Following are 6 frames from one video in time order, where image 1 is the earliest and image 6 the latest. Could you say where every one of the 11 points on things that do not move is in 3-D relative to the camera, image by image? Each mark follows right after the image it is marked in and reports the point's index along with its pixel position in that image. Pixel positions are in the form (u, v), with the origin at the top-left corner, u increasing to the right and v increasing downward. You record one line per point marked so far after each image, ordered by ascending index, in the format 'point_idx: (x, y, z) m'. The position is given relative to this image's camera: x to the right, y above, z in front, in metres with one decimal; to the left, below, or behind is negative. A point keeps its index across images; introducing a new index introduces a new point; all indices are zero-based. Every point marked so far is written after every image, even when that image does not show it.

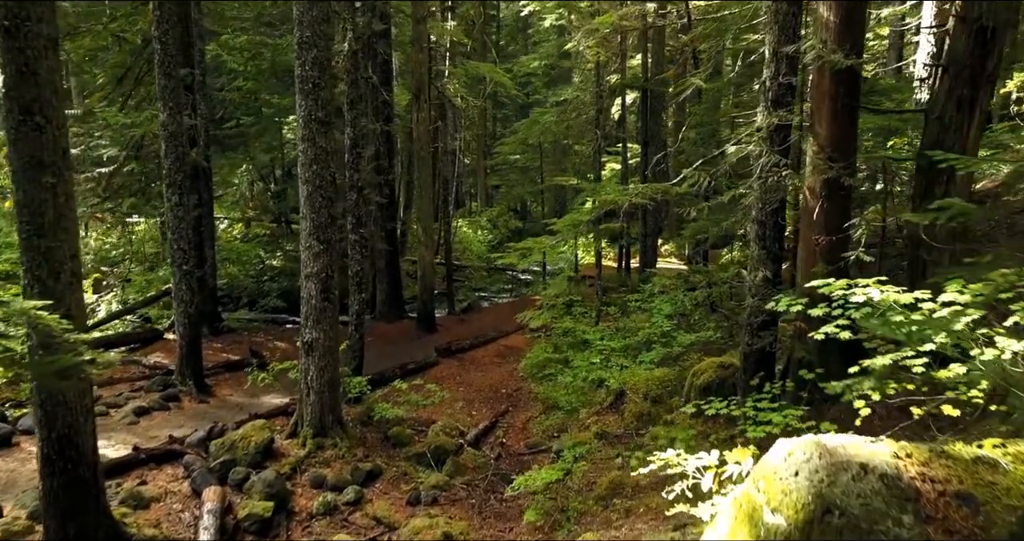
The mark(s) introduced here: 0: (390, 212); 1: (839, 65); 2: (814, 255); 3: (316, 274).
0: (-3.3, +1.6, +16.3) m
1: (+3.3, +2.1, +6.1) m
2: (+3.3, +0.2, +6.7) m
3: (-2.8, -0.1, +8.7) m
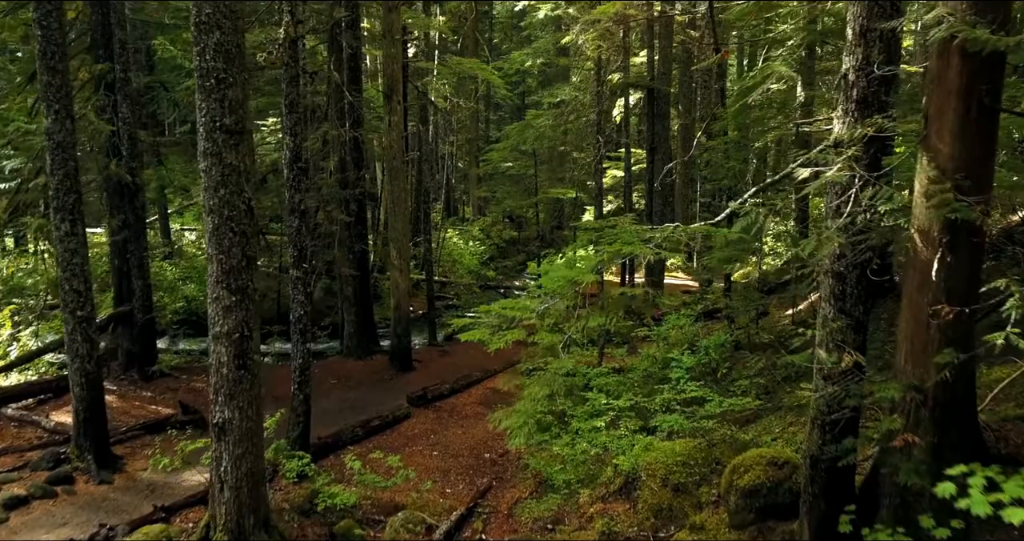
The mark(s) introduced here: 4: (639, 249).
0: (-3.5, +0.9, +14.1) m
1: (+3.1, +1.5, +4.0) m
2: (+3.1, -0.5, +4.5) m
3: (-3.0, -0.7, +6.5) m
4: (+1.3, +0.2, +6.2) m
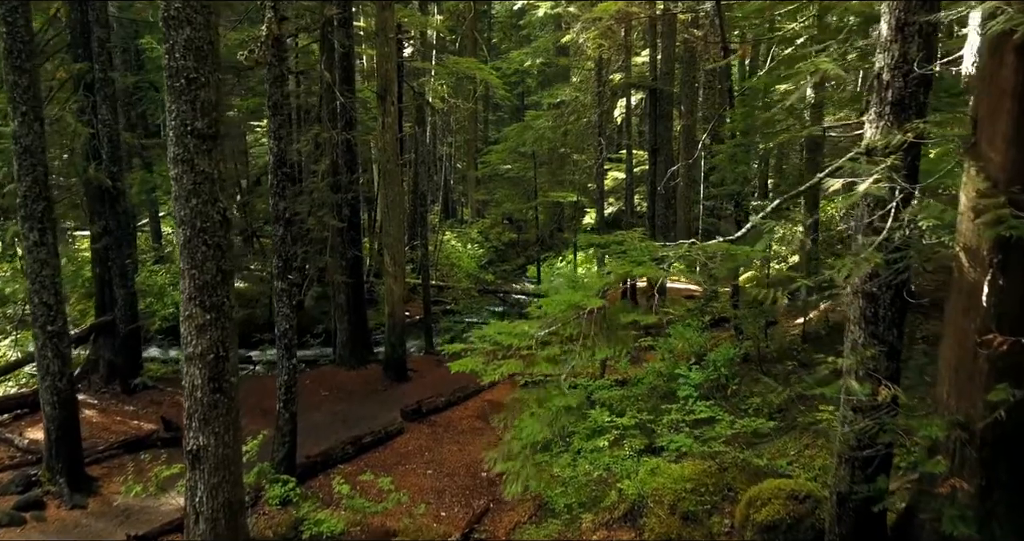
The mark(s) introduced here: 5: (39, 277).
0: (-3.5, +0.8, +13.6) m
1: (+3.0, +1.3, +3.5) m
2: (+3.1, -0.6, +4.0) m
3: (-3.1, -0.8, +6.0) m
4: (+1.3, +0.1, +5.7) m
5: (-6.0, -0.1, +7.7) m
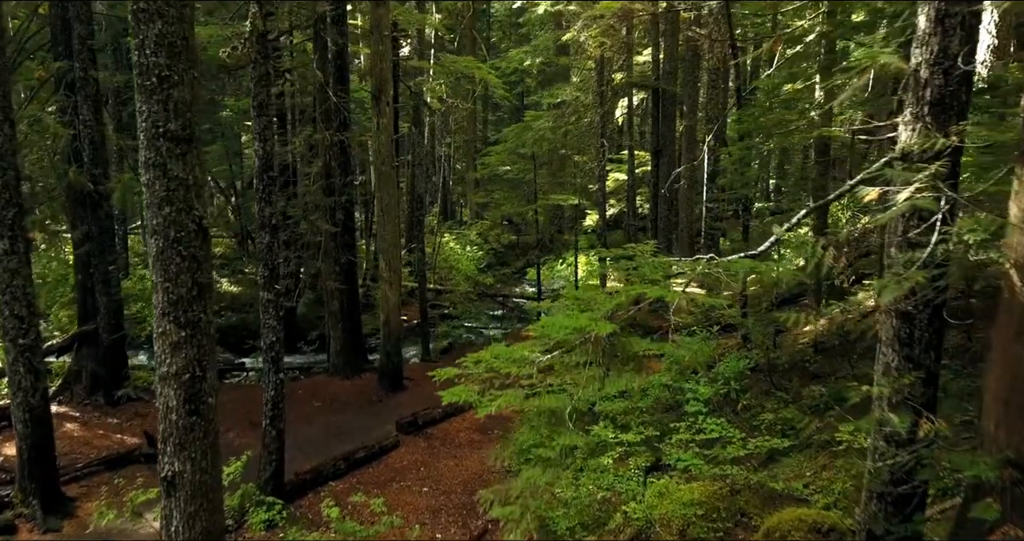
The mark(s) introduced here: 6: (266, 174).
0: (-3.6, +0.6, +13.1) m
1: (+3.0, +1.2, +3.0) m
2: (+3.0, -0.7, +3.6) m
3: (-3.1, -1.0, +5.6) m
4: (+1.3, 0.0, +5.3) m
5: (-6.0, -0.2, +7.3) m
6: (-3.2, +1.3, +7.9) m
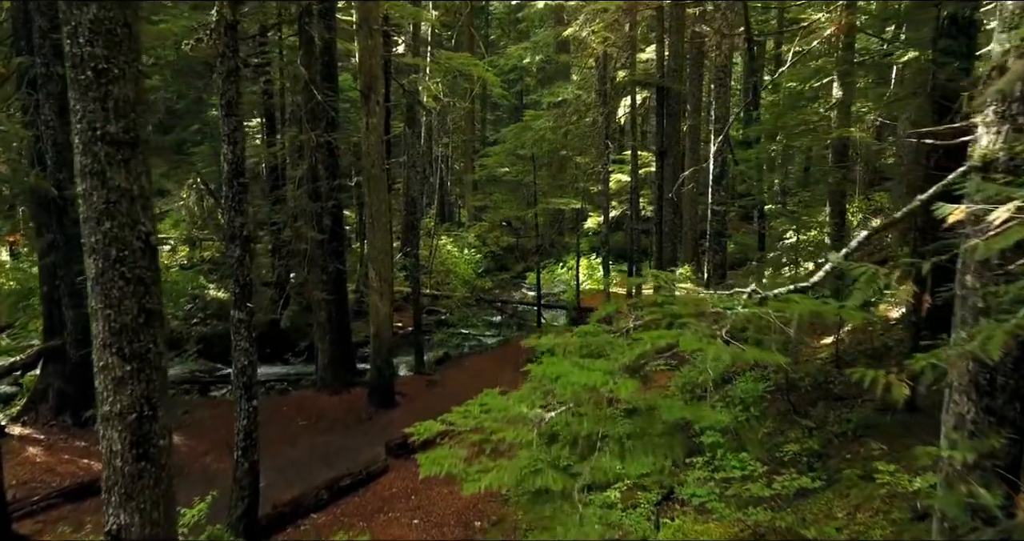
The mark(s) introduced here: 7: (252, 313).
0: (-3.6, +0.5, +12.4) m
1: (+3.0, +1.0, +2.3) m
2: (+3.0, -0.9, +2.8) m
3: (-3.1, -1.1, +4.8) m
4: (+1.2, -0.2, +4.6) m
5: (-6.0, -0.4, +6.5) m
6: (-3.2, +1.1, +7.1) m
7: (-3.1, -0.5, +7.2) m
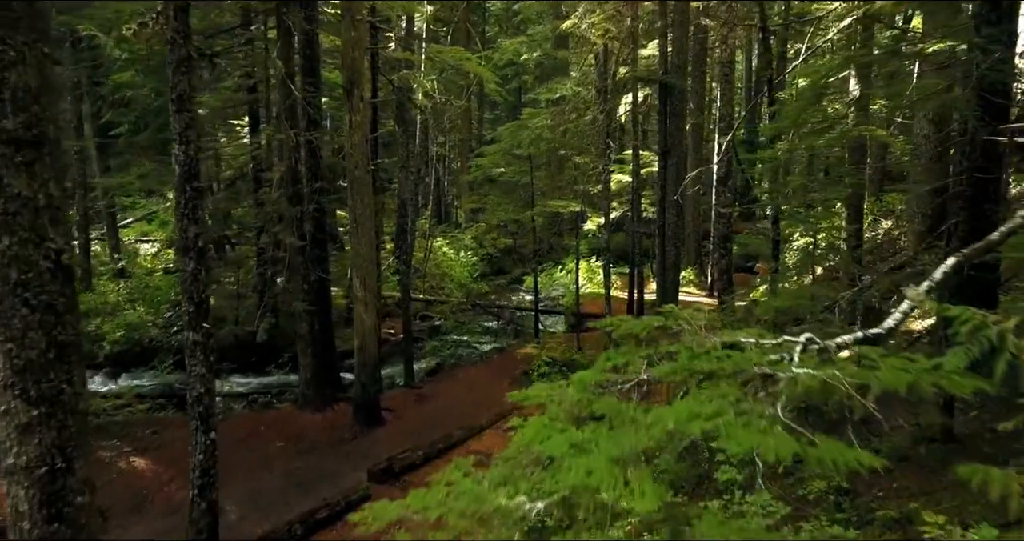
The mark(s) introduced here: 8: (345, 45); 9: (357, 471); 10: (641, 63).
0: (-3.7, +0.3, +11.6) m
1: (+2.9, +0.8, +1.5) m
2: (+2.9, -1.1, +2.0) m
3: (-3.2, -1.3, +4.0) m
4: (+1.1, -0.4, +3.8) m
5: (-6.1, -0.6, +5.7) m
6: (-3.3, +0.9, +6.3) m
7: (-3.2, -0.7, +6.4) m
8: (-2.9, +4.0, +10.9) m
9: (-2.5, -3.2, +9.7) m
10: (+3.8, +6.1, +18.0) m
